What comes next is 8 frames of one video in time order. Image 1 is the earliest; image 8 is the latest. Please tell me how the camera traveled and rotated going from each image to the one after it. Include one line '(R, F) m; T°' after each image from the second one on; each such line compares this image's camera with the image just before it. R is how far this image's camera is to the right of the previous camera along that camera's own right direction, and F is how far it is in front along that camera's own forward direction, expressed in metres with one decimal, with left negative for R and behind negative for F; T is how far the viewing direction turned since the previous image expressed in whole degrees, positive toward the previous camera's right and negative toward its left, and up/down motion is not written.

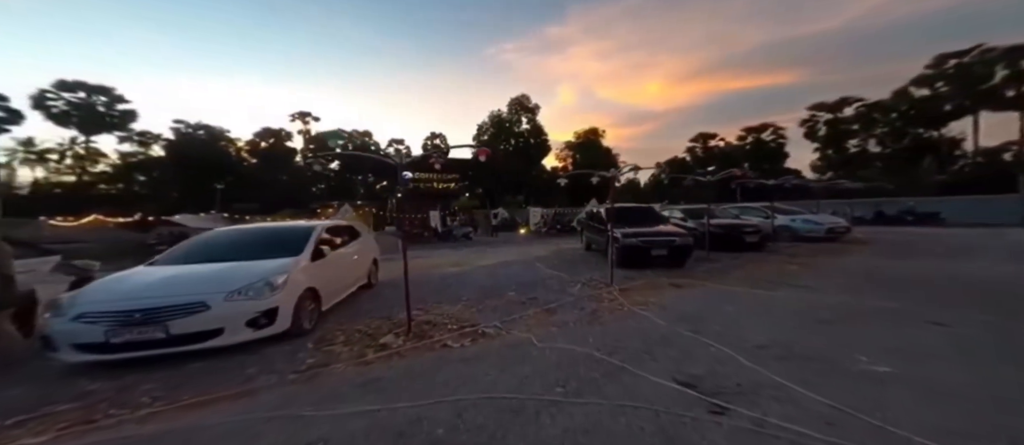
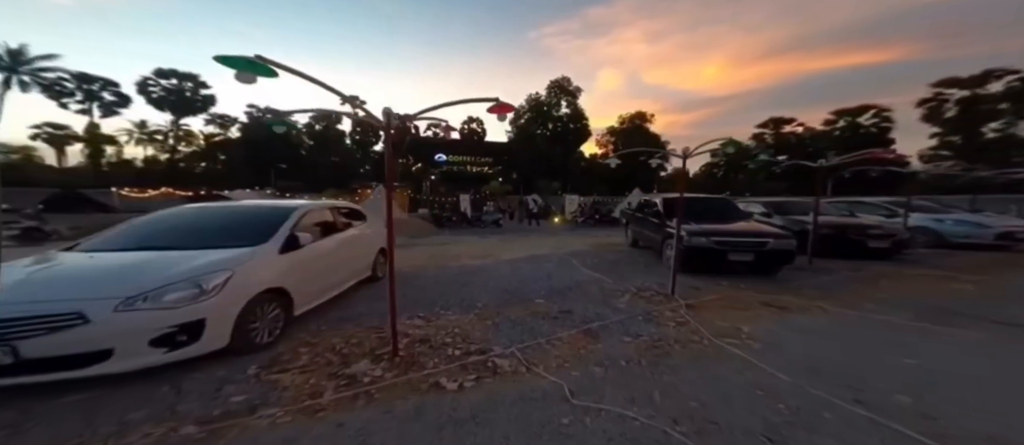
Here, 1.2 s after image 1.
(0.0, +1.6) m; -6°
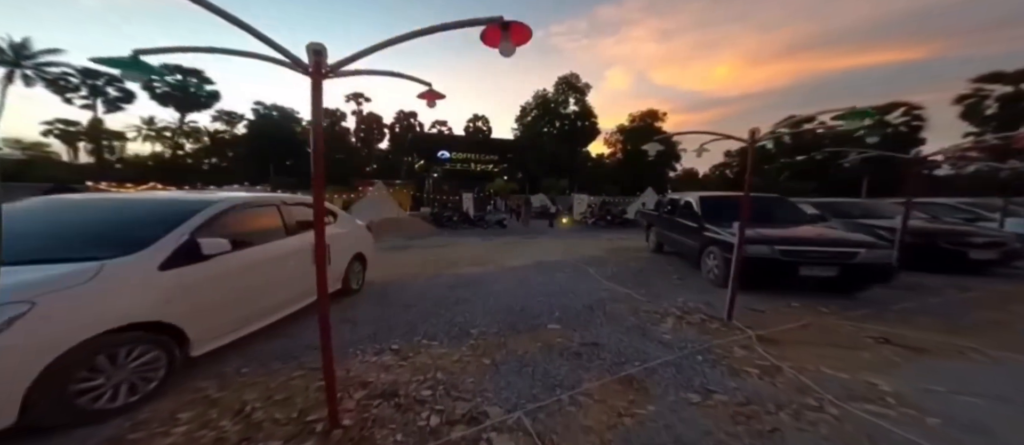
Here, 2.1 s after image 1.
(0.0, +1.4) m; -1°
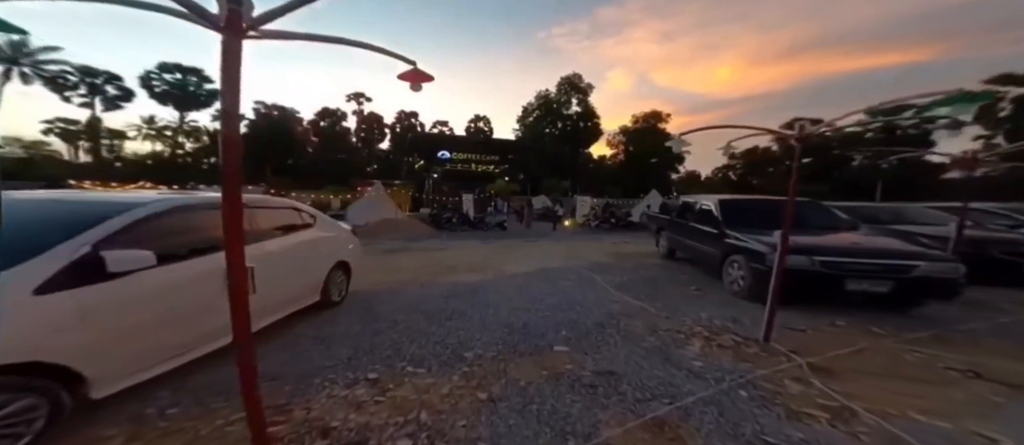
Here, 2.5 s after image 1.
(0.0, +0.6) m; 0°
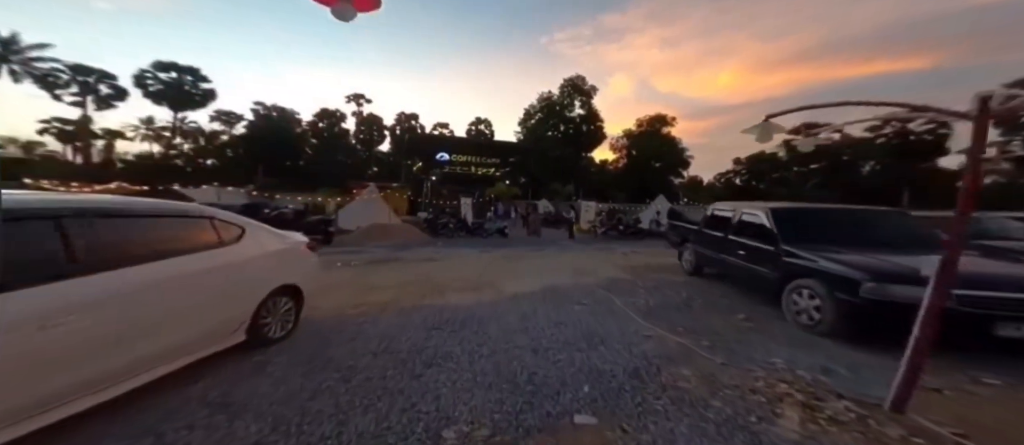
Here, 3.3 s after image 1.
(0.0, +1.2) m; 0°
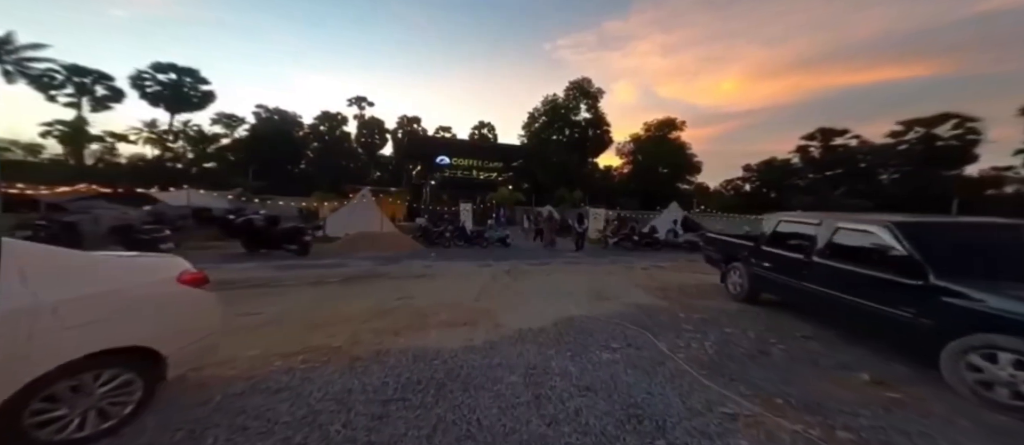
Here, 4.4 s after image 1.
(0.0, +1.5) m; 0°
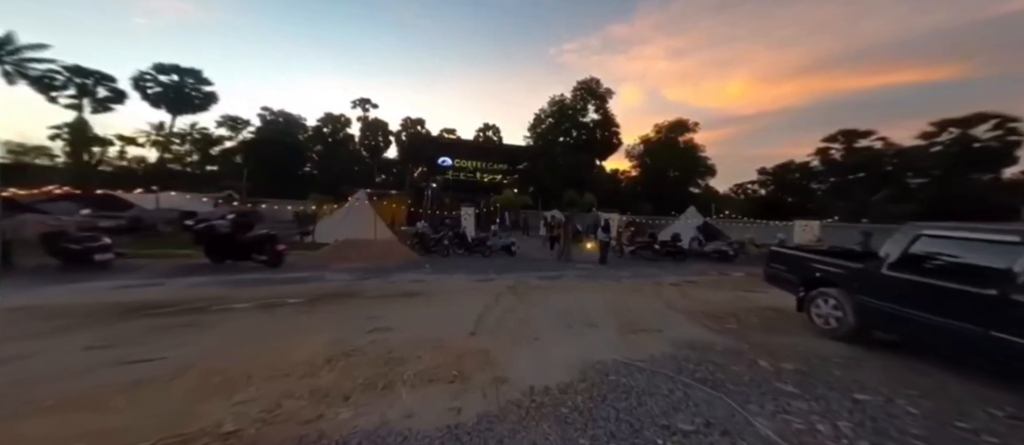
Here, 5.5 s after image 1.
(0.0, +1.5) m; -1°
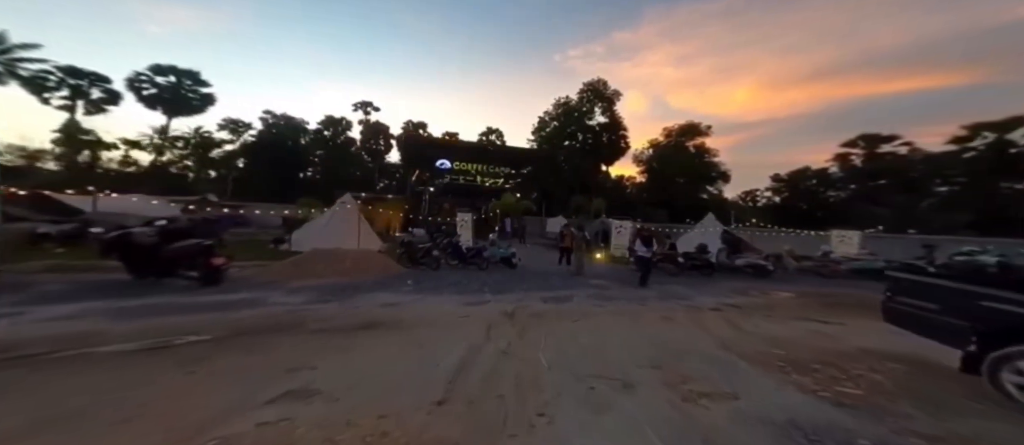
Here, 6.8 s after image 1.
(+0.1, +1.8) m; -1°
